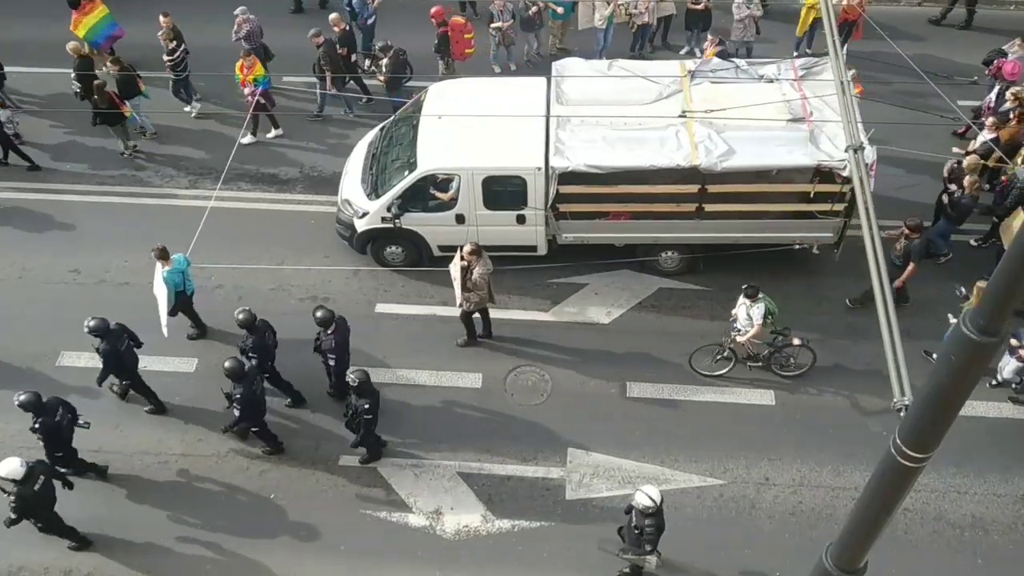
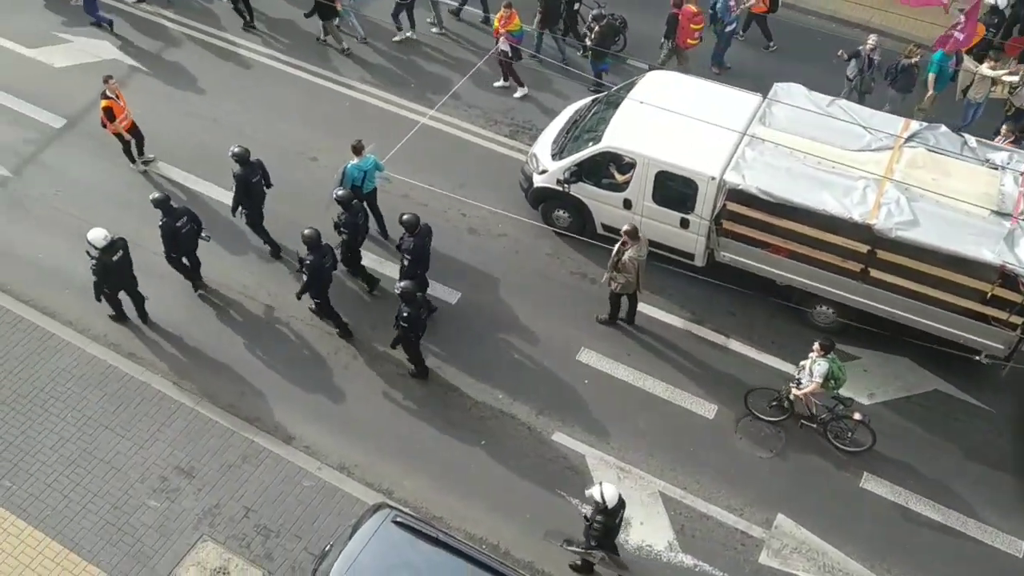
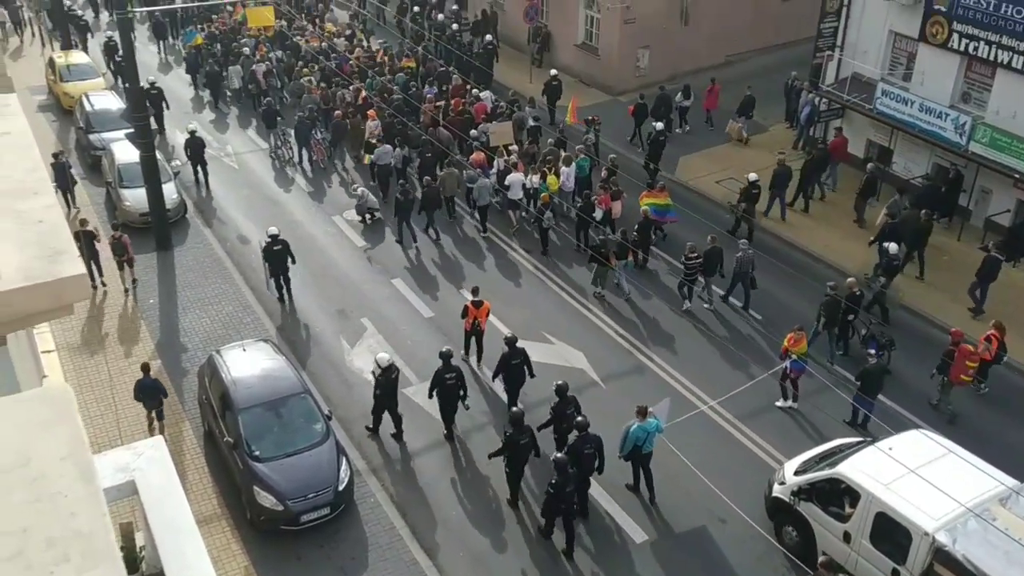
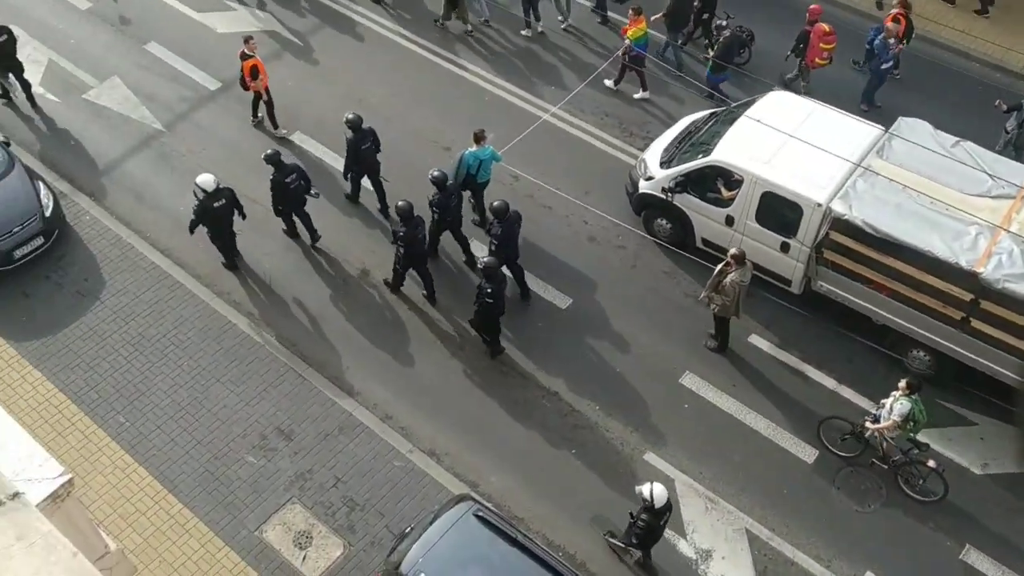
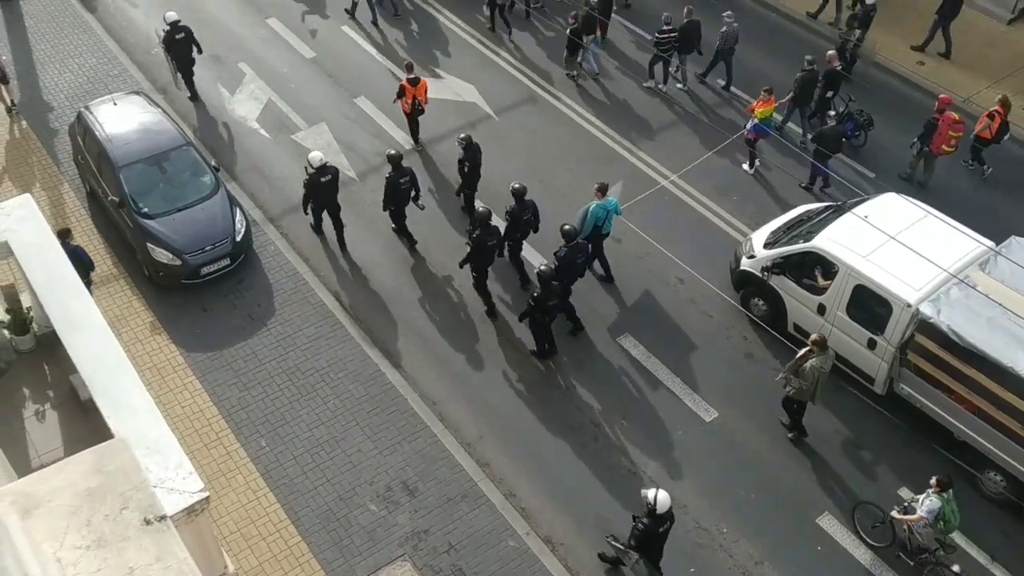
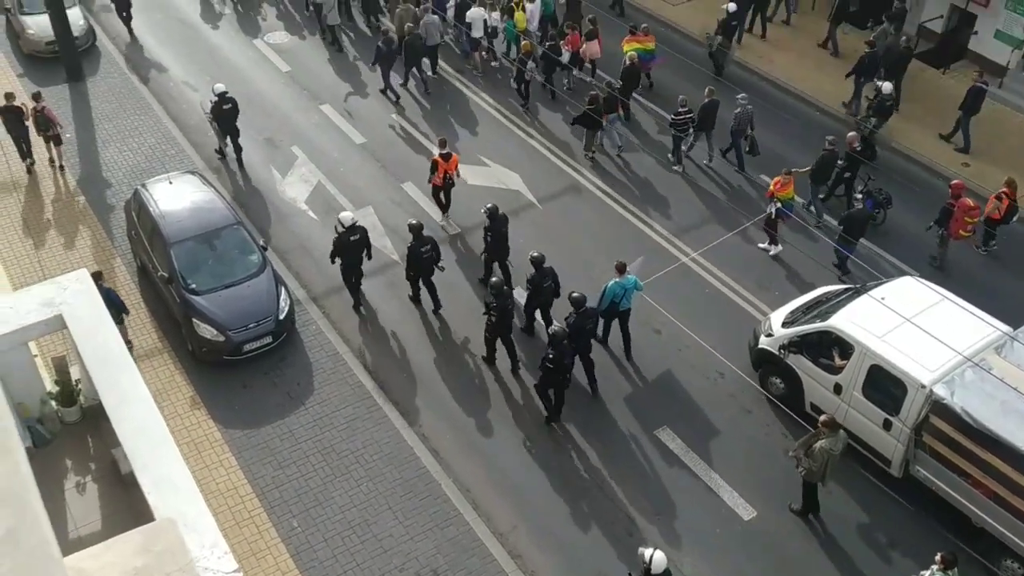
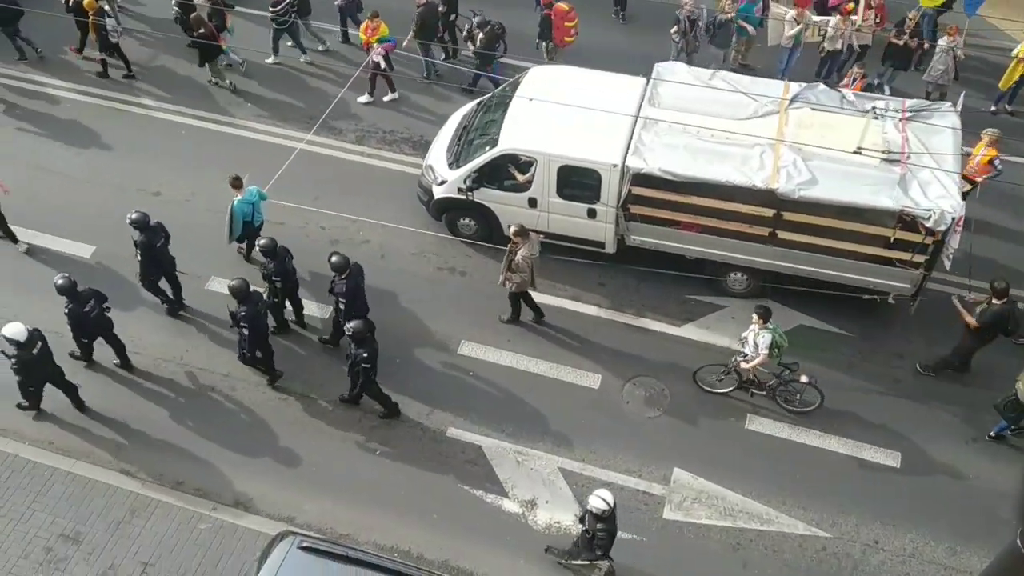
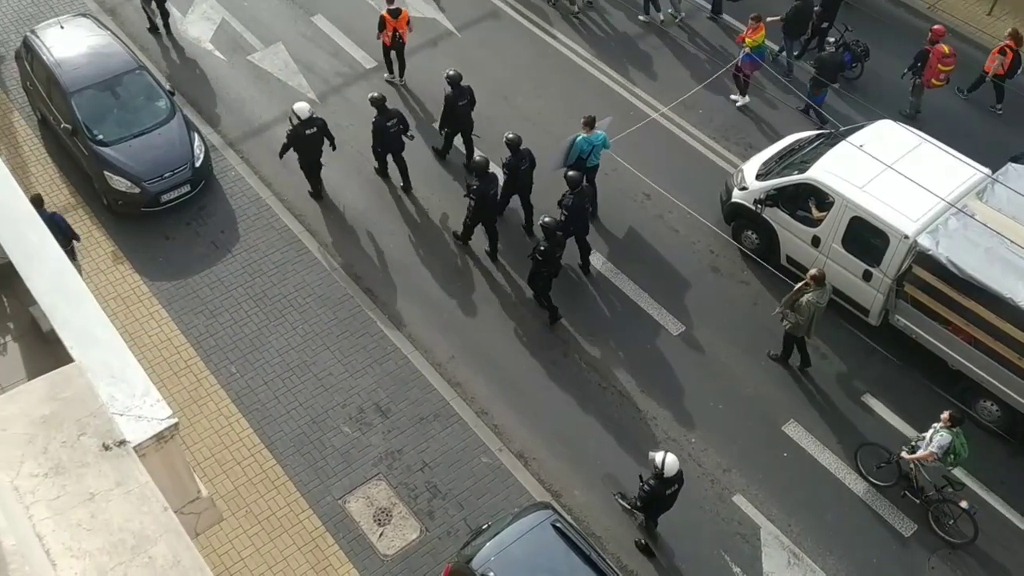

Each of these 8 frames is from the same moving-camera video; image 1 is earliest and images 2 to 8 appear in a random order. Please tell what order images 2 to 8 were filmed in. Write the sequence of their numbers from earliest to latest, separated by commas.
7, 2, 4, 8, 5, 6, 3
